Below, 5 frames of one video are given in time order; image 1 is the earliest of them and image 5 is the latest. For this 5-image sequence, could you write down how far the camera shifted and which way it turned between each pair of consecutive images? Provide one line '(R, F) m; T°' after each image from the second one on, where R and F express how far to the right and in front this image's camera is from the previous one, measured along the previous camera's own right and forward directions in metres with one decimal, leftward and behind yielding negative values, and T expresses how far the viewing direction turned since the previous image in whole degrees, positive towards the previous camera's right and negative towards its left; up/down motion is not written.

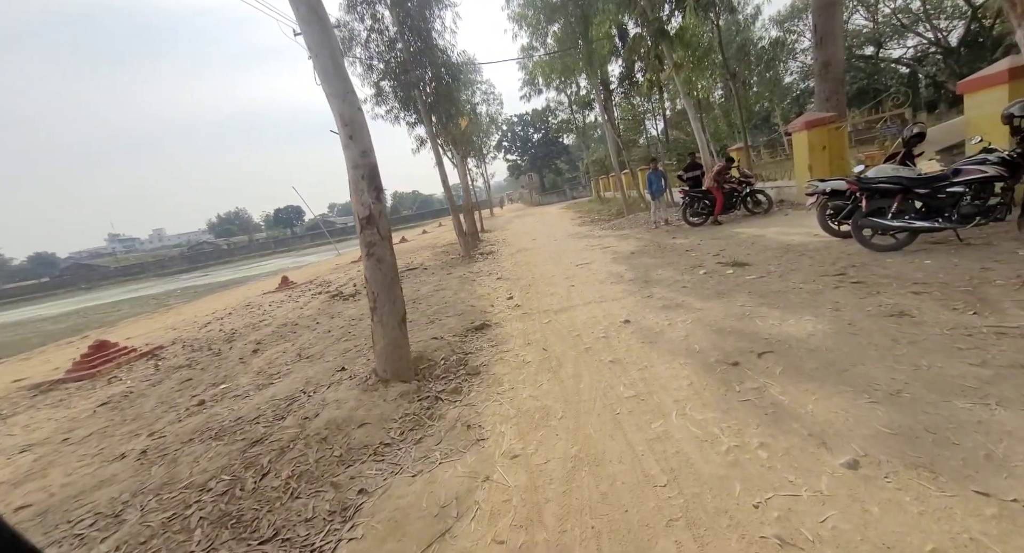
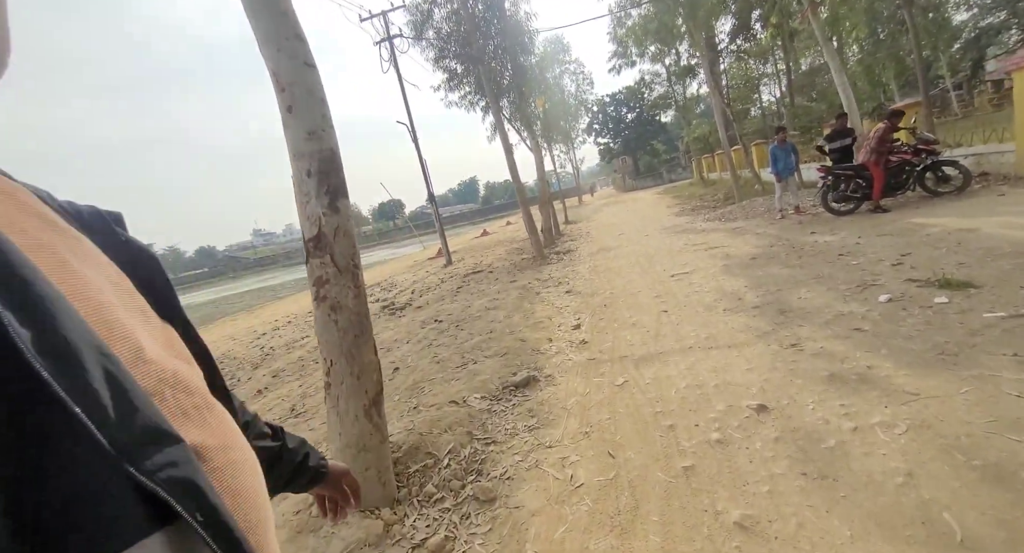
(+0.3, +2.1) m; -12°
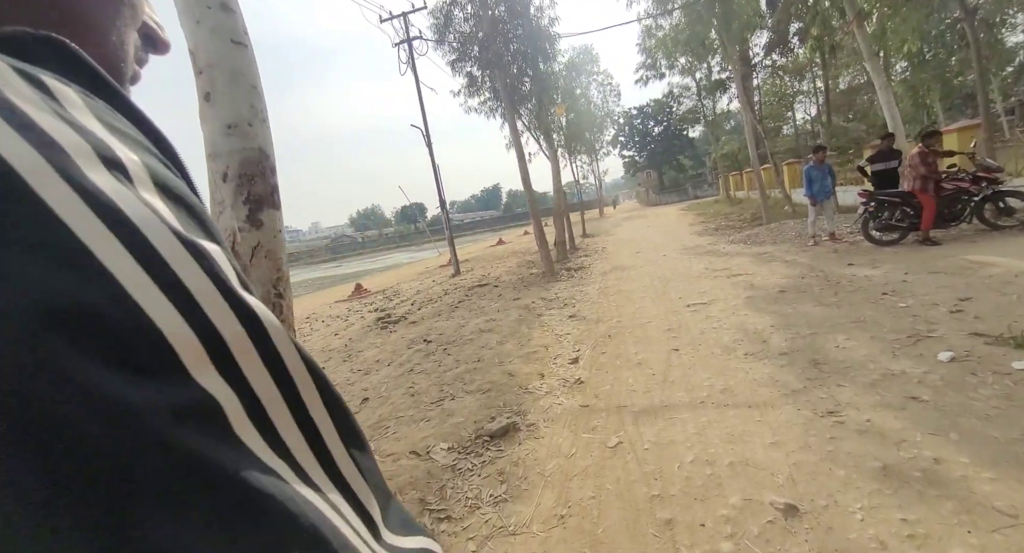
(+0.3, +0.6) m; -2°
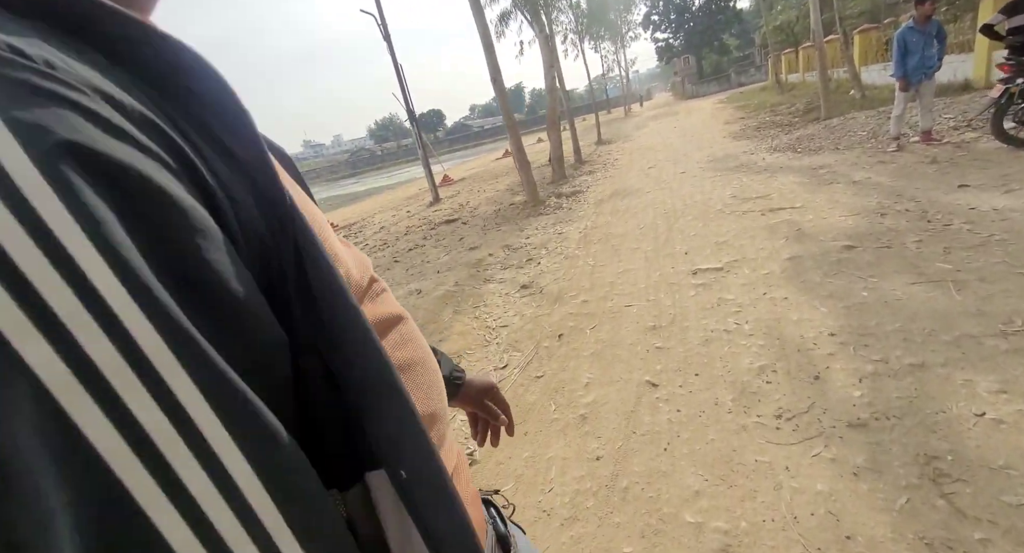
(+1.2, +2.3) m; -4°
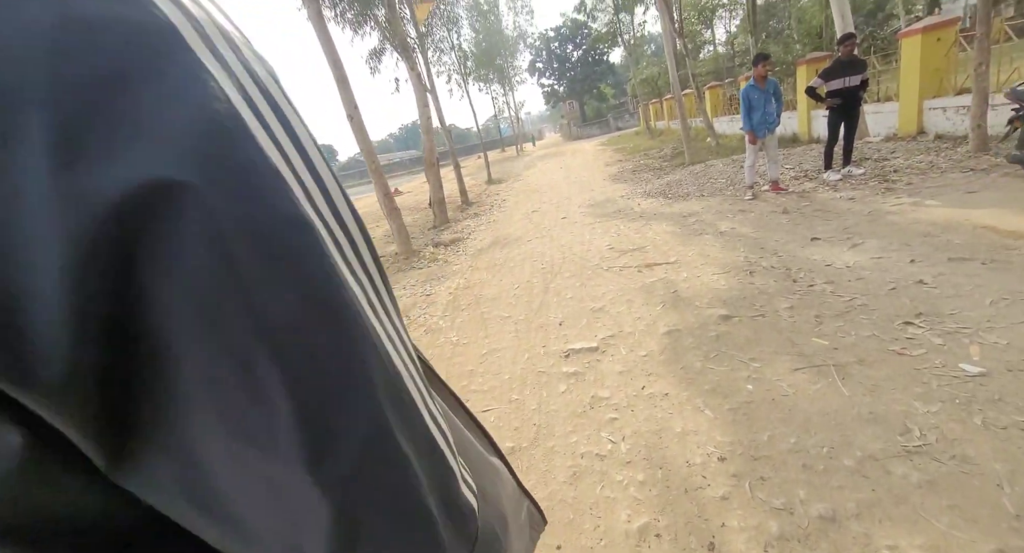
(+0.6, +0.9) m; +13°
